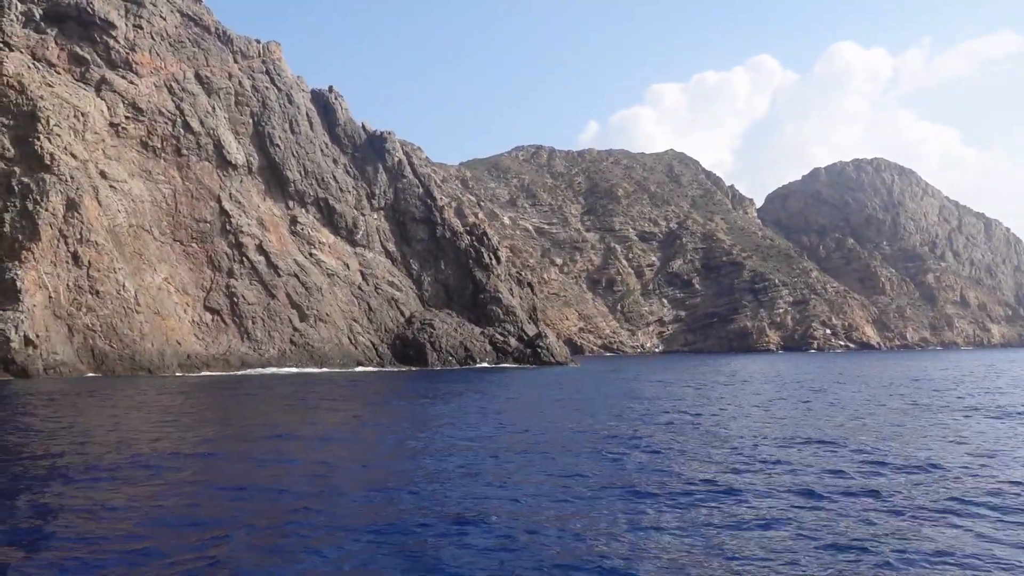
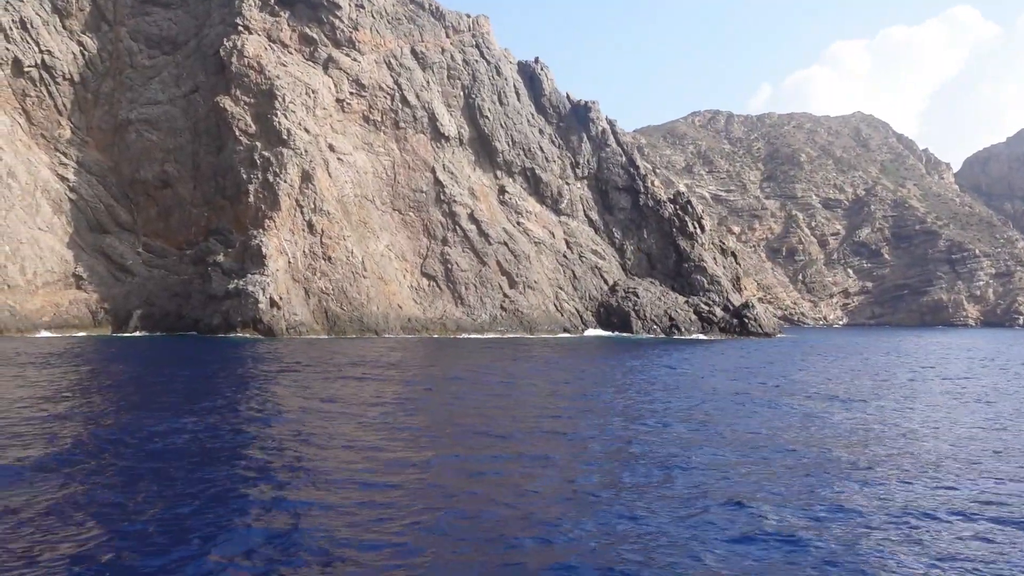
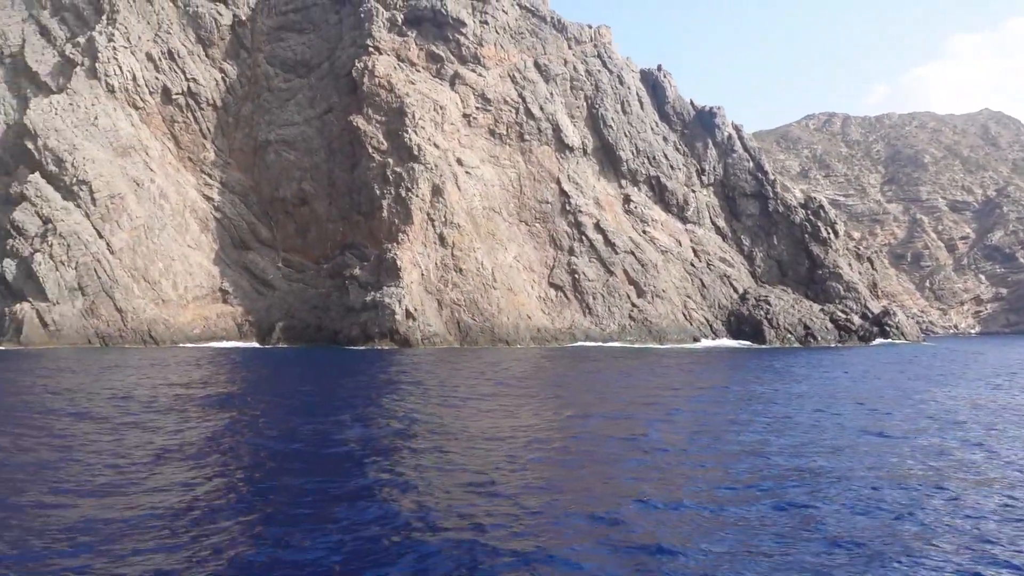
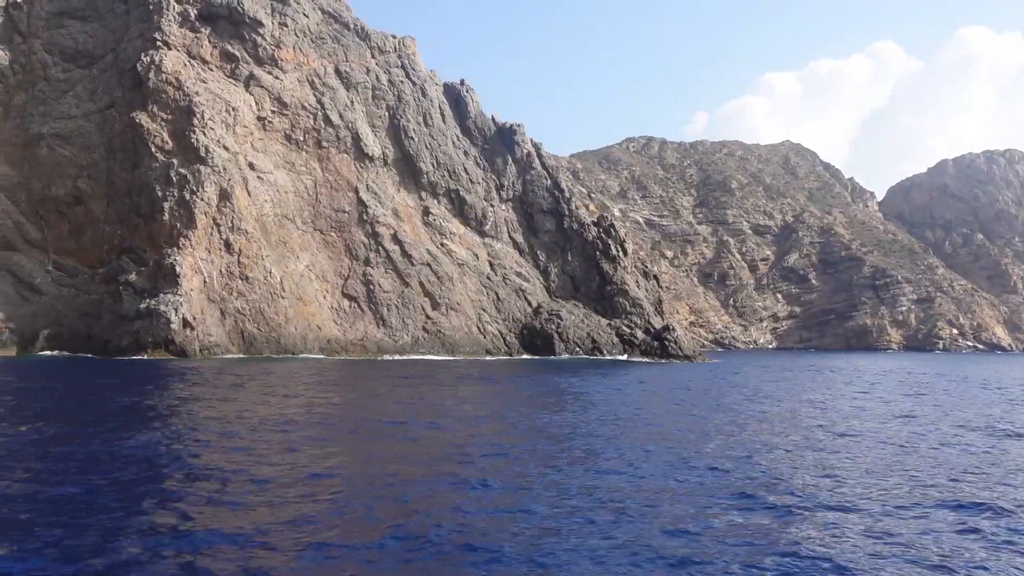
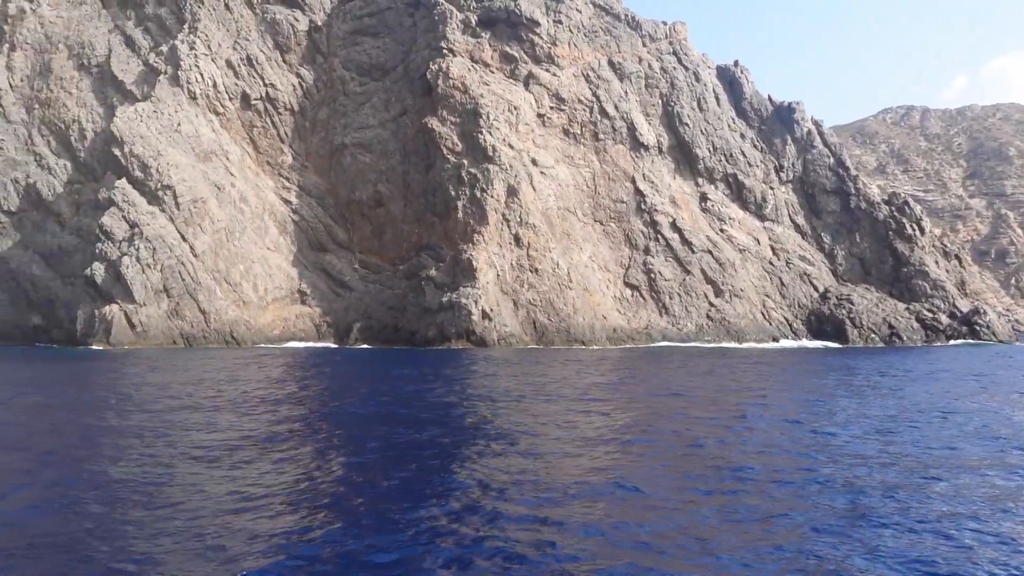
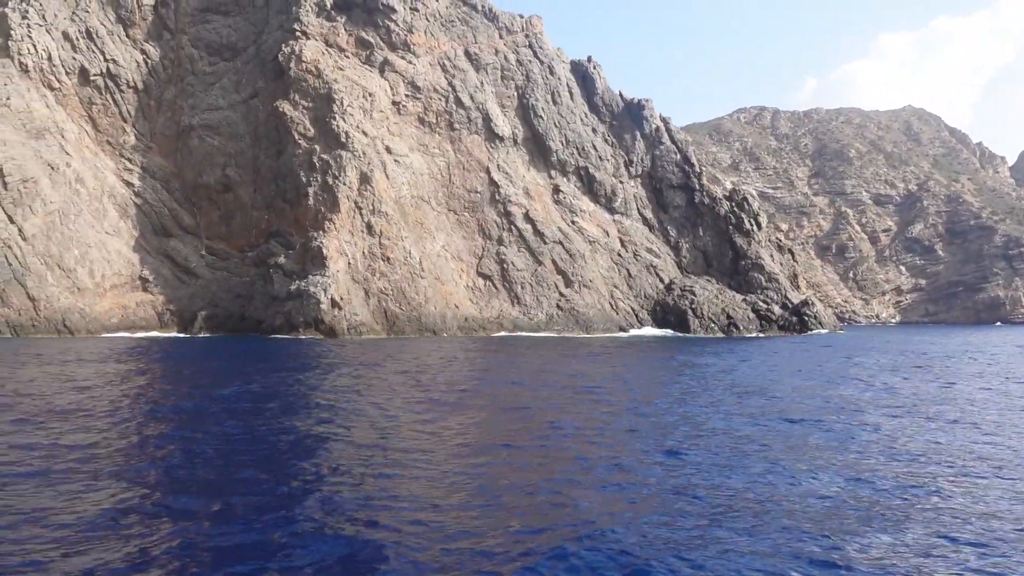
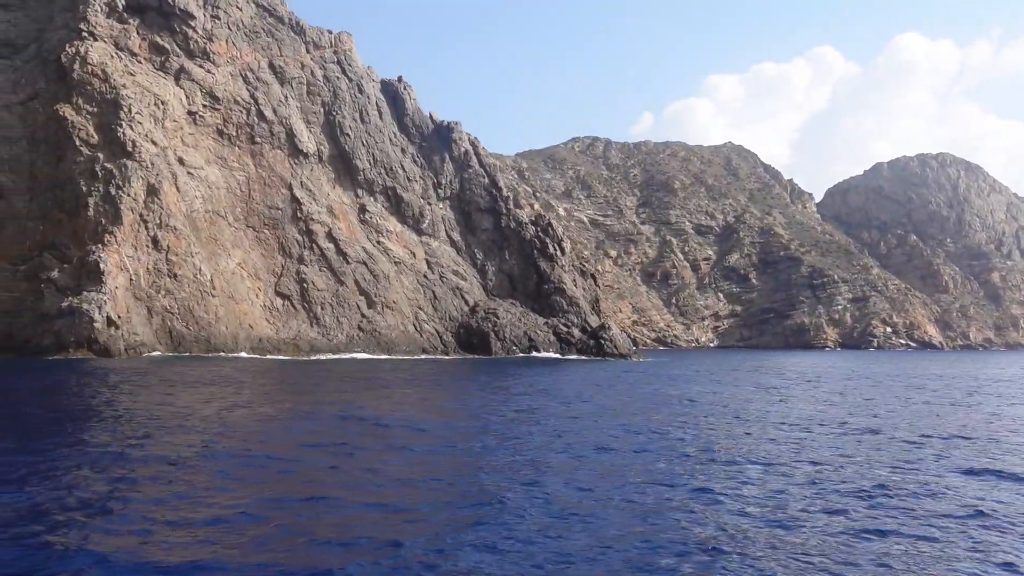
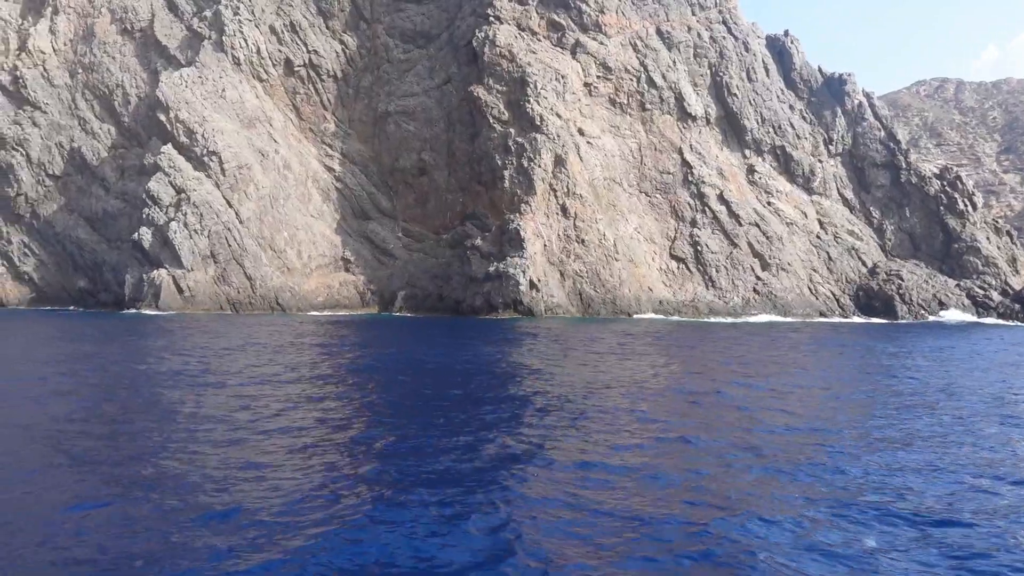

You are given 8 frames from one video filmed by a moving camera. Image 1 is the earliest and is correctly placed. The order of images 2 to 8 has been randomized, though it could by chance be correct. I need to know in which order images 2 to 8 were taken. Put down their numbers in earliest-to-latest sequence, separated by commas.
7, 4, 2, 6, 3, 5, 8
